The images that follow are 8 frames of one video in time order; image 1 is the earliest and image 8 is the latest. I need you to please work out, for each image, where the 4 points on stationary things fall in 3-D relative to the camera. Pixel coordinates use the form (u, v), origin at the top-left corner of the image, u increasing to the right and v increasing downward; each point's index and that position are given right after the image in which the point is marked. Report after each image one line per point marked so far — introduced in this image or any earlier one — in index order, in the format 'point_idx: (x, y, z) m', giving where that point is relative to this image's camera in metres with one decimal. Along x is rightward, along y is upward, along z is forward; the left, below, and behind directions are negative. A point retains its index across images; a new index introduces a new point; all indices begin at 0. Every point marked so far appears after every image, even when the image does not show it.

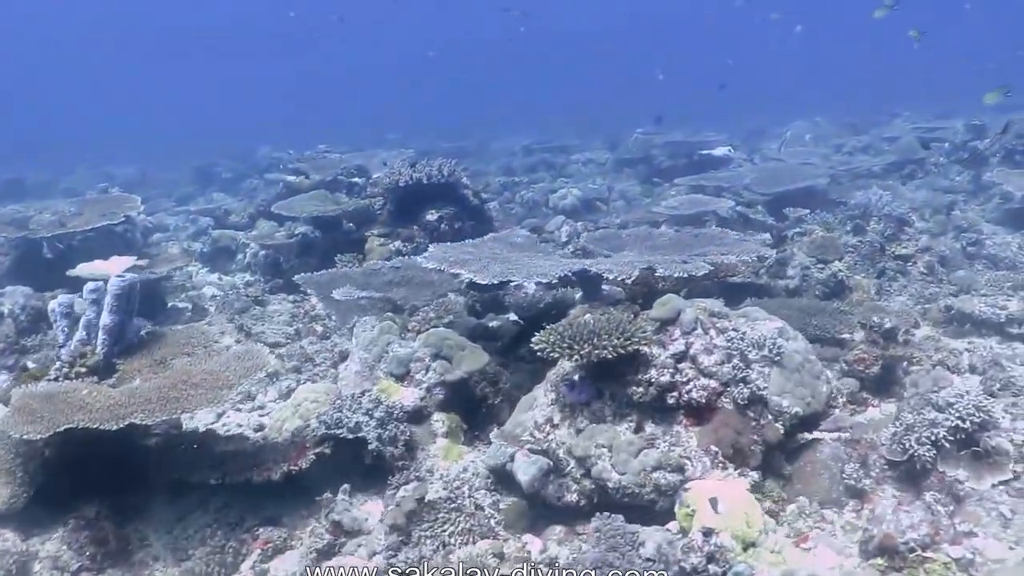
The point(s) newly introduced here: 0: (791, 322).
0: (+2.5, -0.3, +9.6) m
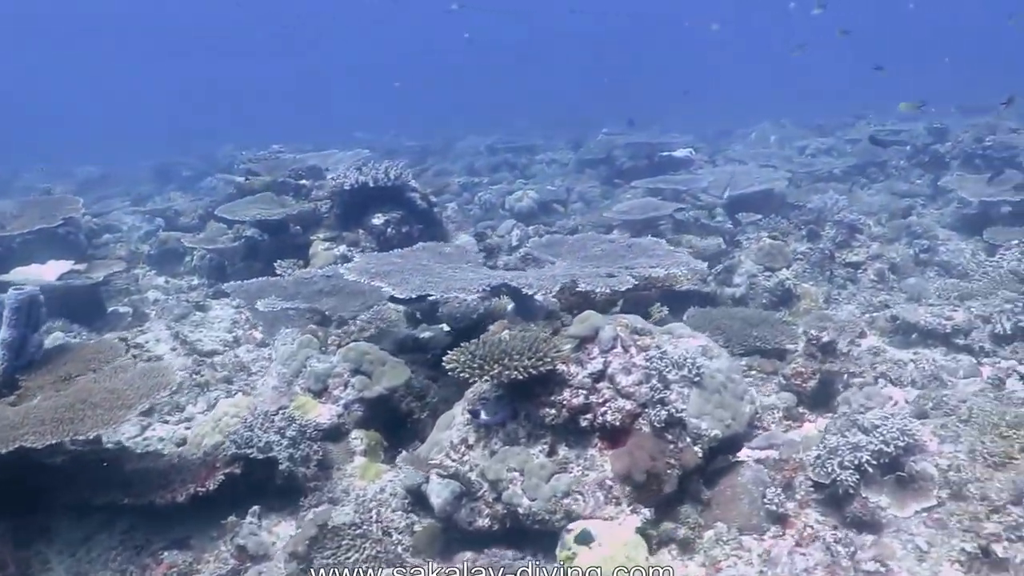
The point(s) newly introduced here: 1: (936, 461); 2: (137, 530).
0: (+1.9, -0.4, +9.4) m
1: (+2.2, -0.9, +5.6) m
2: (-2.3, -1.5, +6.7) m
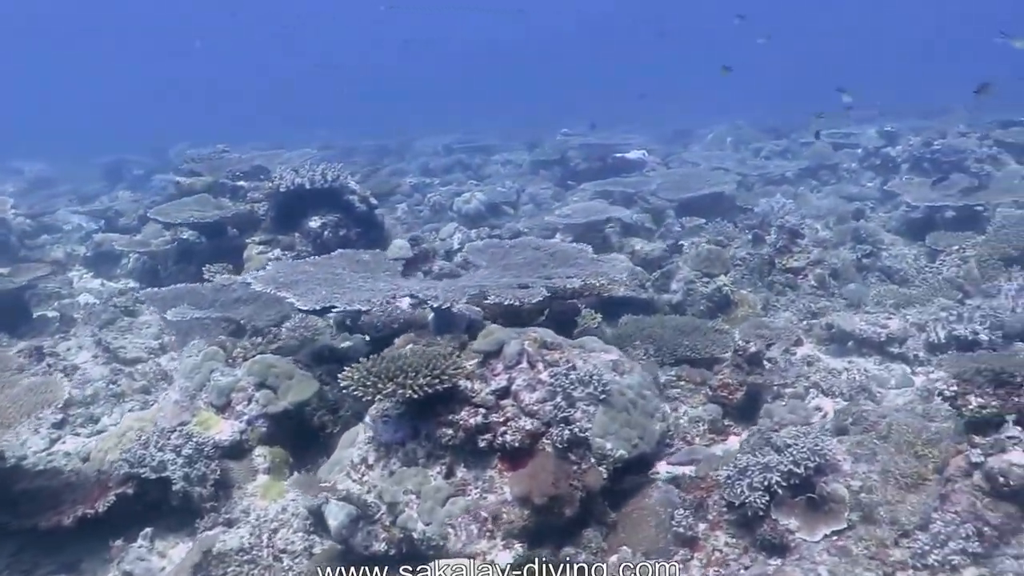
0: (+1.3, -0.4, +9.2) m
1: (+1.7, -1.0, +5.4) m
2: (-2.8, -1.5, +6.3) m
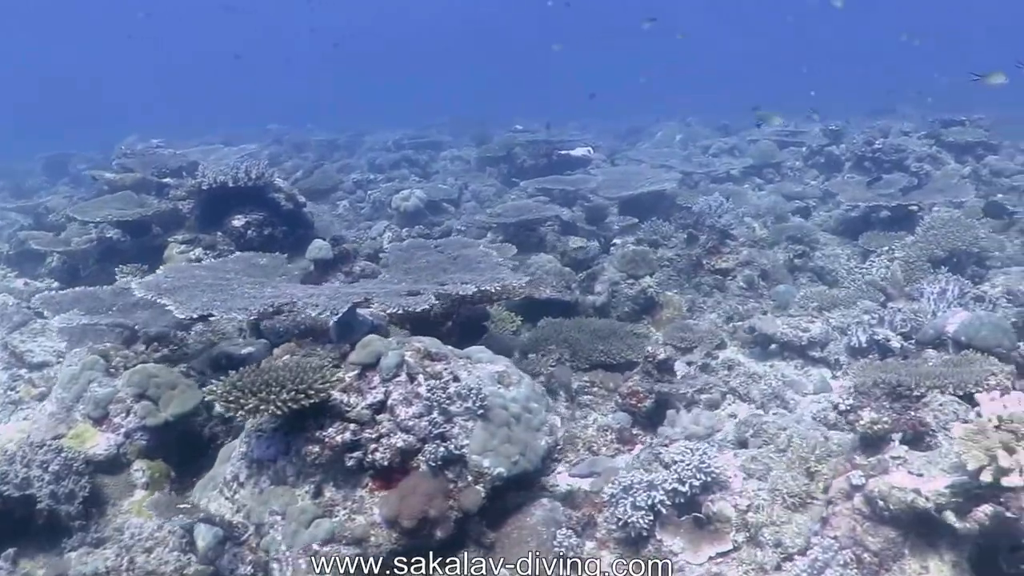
0: (+0.5, -0.5, +9.0) m
1: (+1.1, -1.0, +5.2) m
2: (-3.5, -1.6, +6.0) m
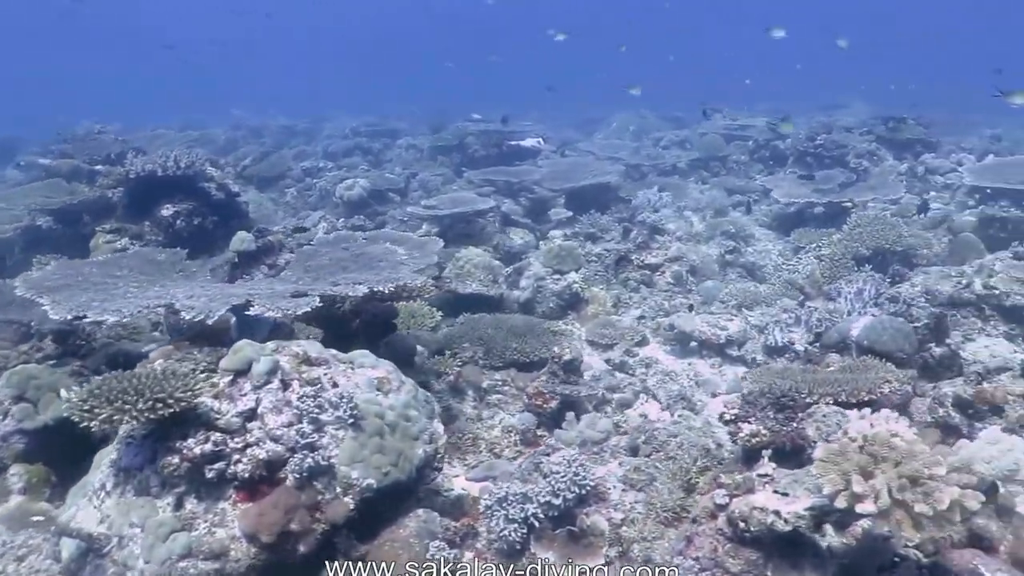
0: (-0.2, -0.5, +8.8) m
1: (+0.5, -1.0, +5.0) m
2: (-4.1, -1.6, +5.7) m
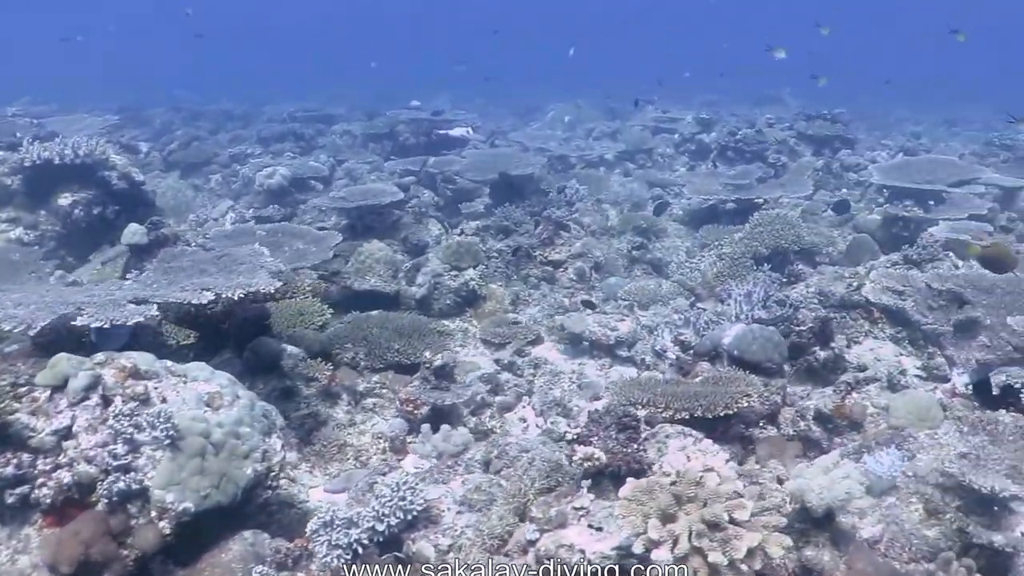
0: (-1.1, -0.5, +8.5) m
1: (-0.3, -1.1, +4.8) m
2: (-4.9, -1.6, +5.3) m
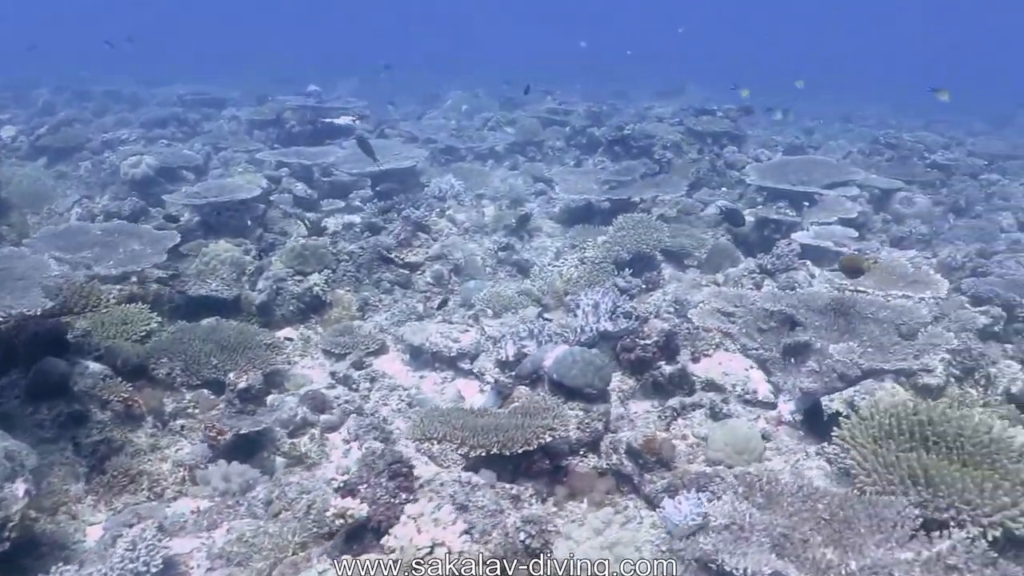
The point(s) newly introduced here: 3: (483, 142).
0: (-2.3, -0.5, +8.0) m
1: (-1.3, -1.2, +4.4) m
2: (-5.9, -1.7, +4.5) m
3: (-0.5, +2.6, +19.4) m
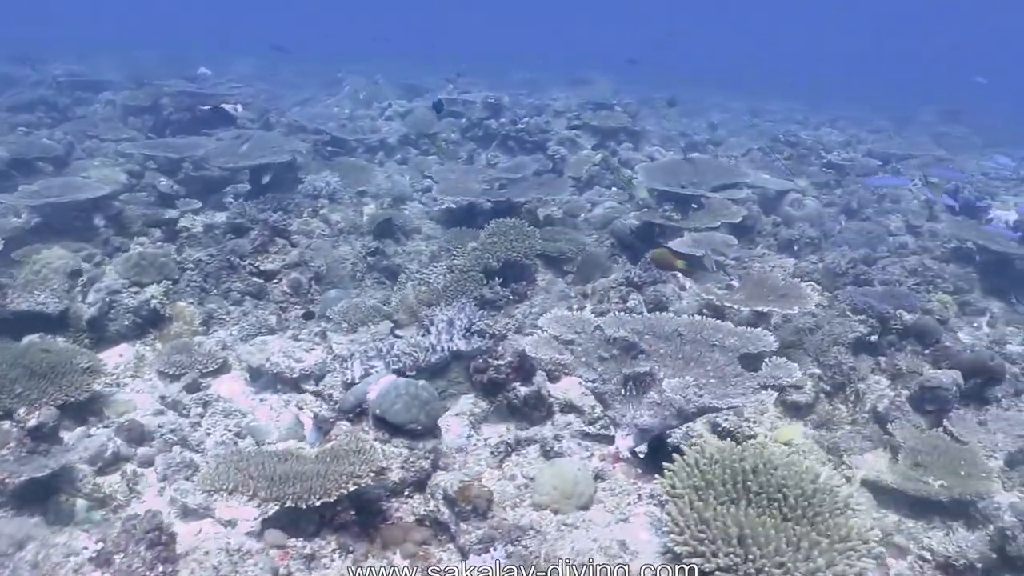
0: (-3.4, -0.6, +7.4) m
1: (-2.1, -1.4, +3.8) m
2: (-6.7, -1.9, +3.7) m
3: (-2.3, +2.7, +18.8) m
